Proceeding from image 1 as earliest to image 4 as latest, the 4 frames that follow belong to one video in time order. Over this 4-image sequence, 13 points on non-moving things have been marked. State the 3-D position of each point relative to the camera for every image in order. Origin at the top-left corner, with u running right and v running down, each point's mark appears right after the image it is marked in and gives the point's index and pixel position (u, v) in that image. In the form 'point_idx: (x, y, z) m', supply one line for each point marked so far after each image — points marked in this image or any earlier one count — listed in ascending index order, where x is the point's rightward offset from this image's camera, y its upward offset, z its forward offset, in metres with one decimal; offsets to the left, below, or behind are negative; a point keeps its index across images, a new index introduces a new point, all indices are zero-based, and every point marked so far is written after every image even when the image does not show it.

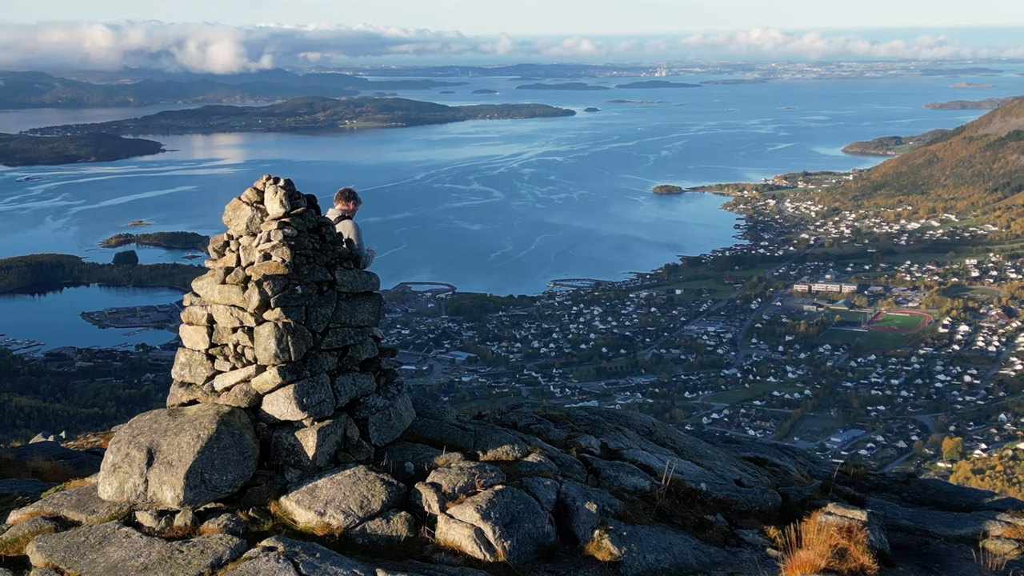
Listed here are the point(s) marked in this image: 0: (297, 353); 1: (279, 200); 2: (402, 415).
0: (-1.9, -0.6, +5.6) m
1: (-2.1, +0.8, +5.9) m
2: (-1.1, -1.3, +6.5) m
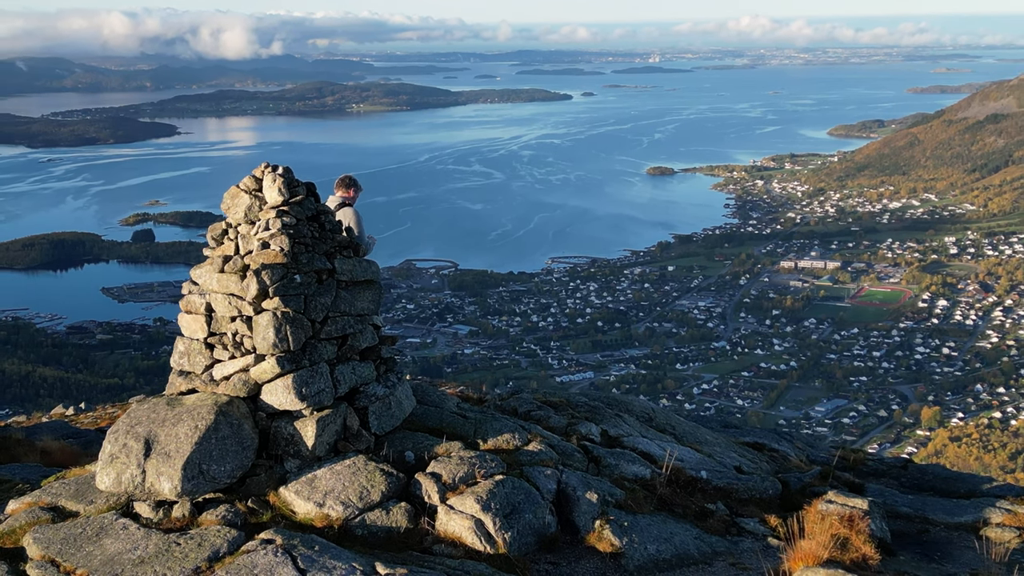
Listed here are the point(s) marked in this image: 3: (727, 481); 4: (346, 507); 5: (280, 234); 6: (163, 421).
0: (-1.9, -0.5, +5.6) m
1: (-2.1, +0.9, +5.8) m
2: (-1.1, -1.2, +6.4) m
3: (+2.3, -2.0, +6.6) m
4: (-1.3, -1.7, +5.0) m
5: (-2.0, +0.5, +5.7) m
6: (-2.9, -1.1, +5.4) m
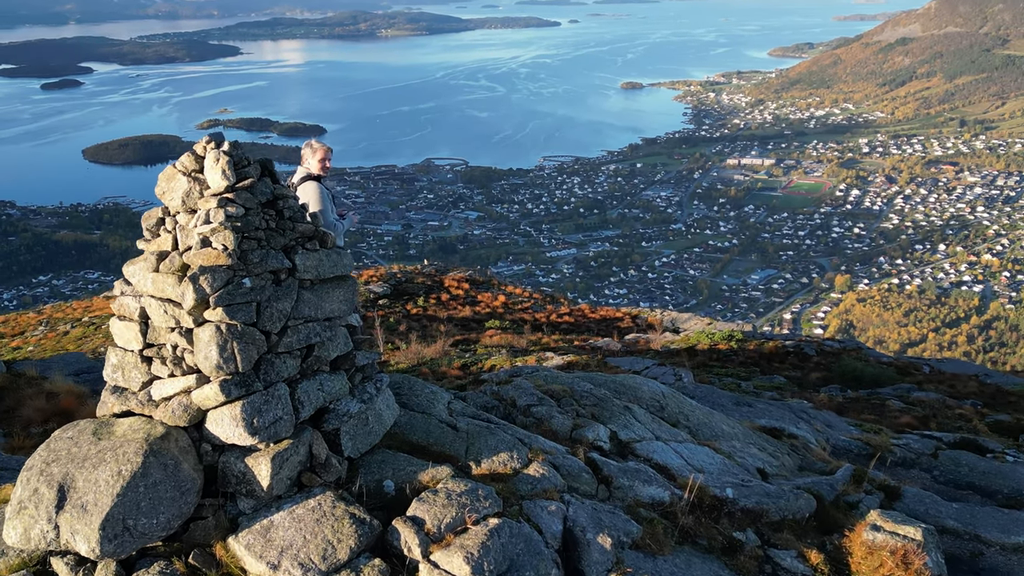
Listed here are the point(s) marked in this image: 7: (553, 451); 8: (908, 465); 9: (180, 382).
0: (-1.9, -0.5, +4.5) m
1: (-2.1, +0.9, +4.6) m
2: (-1.1, -1.1, +5.4) m
3: (+2.2, -1.9, +5.8) m
4: (-1.3, -1.8, +4.1) m
5: (-2.1, +0.4, +4.5) m
6: (-3.0, -1.2, +4.4) m
7: (+0.4, -1.5, +5.7) m
8: (+5.1, -2.3, +8.1) m
9: (-2.5, -0.7, +4.6) m
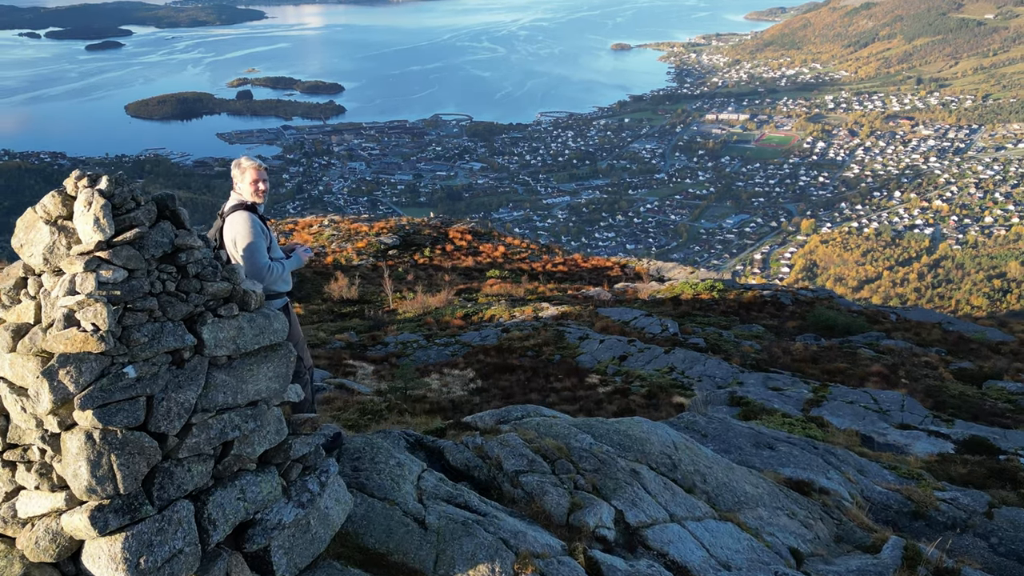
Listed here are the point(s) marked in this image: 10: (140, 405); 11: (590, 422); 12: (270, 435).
0: (-2.0, -1.0, +3.4) m
1: (-2.3, +0.4, +3.4) m
2: (-1.2, -1.6, +4.3) m
3: (+2.1, -2.4, +4.7) m
4: (-1.5, -2.3, +3.0) m
5: (-2.2, 0.0, +3.3) m
6: (-3.1, -1.7, +3.2) m
7: (+0.2, -1.9, +4.5) m
8: (+5.0, -2.7, +7.0) m
9: (-2.6, -1.2, +3.5) m
10: (-2.0, -0.6, +3.4) m
11: (+1.0, -1.6, +7.2) m
12: (-1.5, -0.9, +4.0) m
